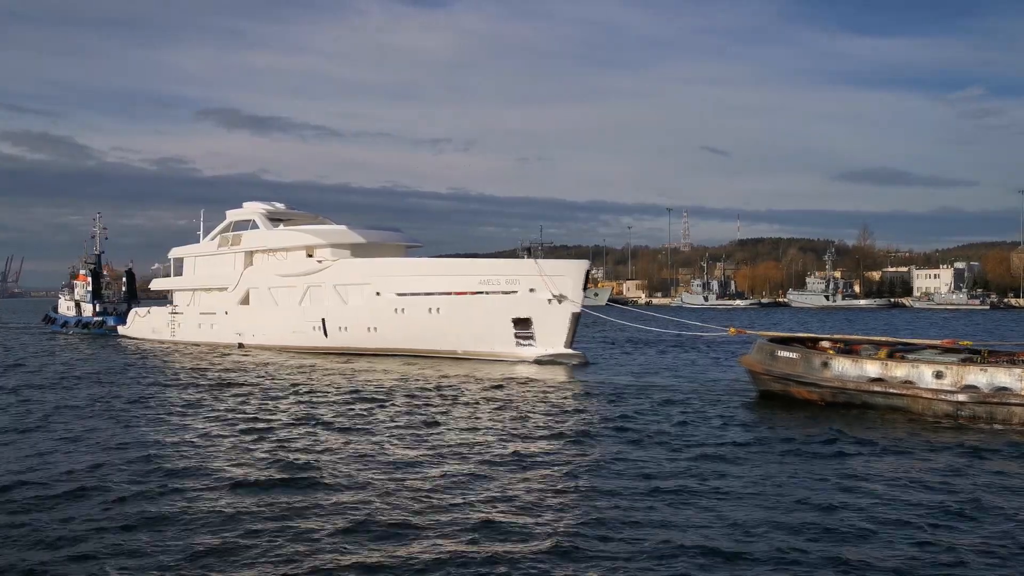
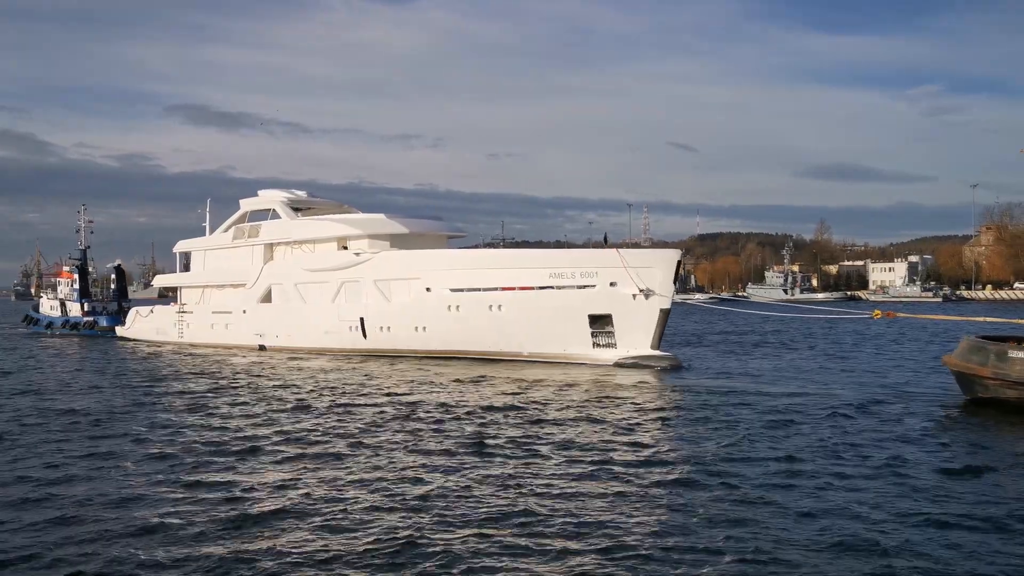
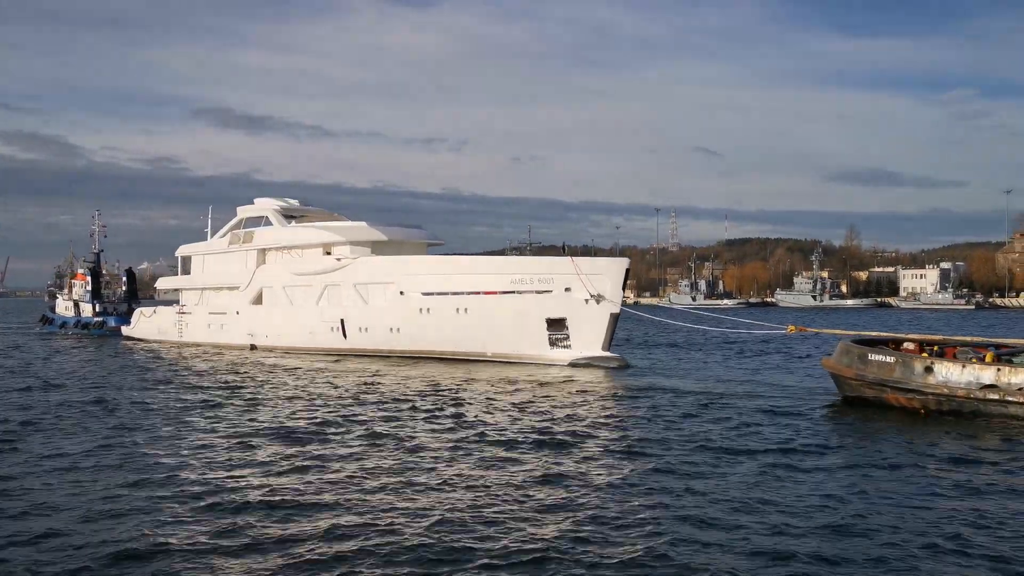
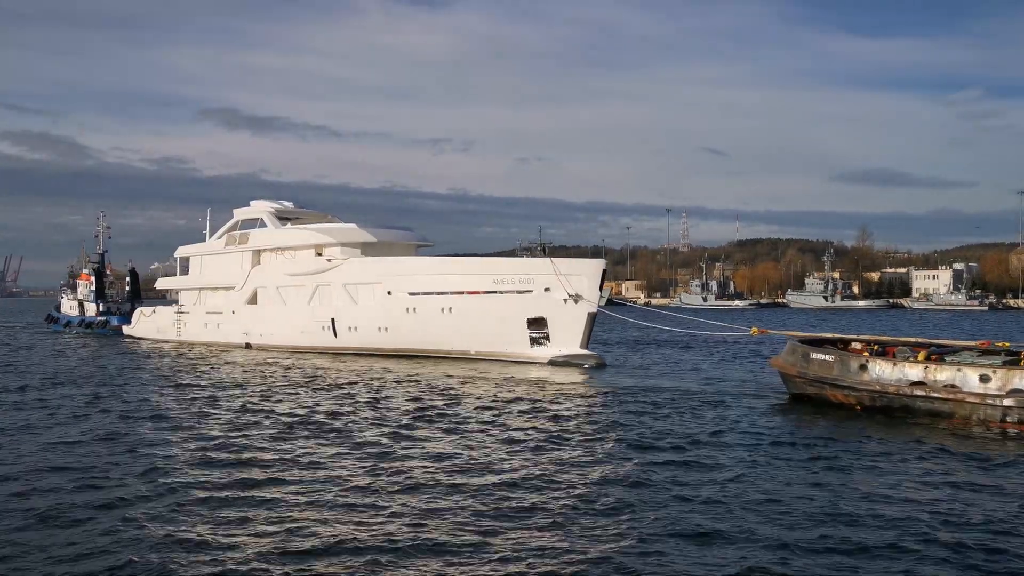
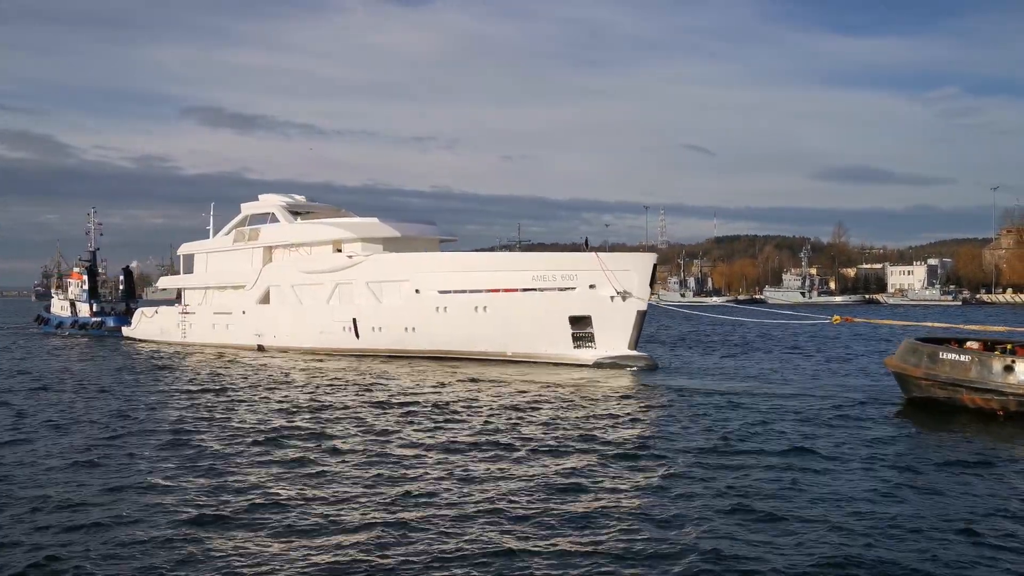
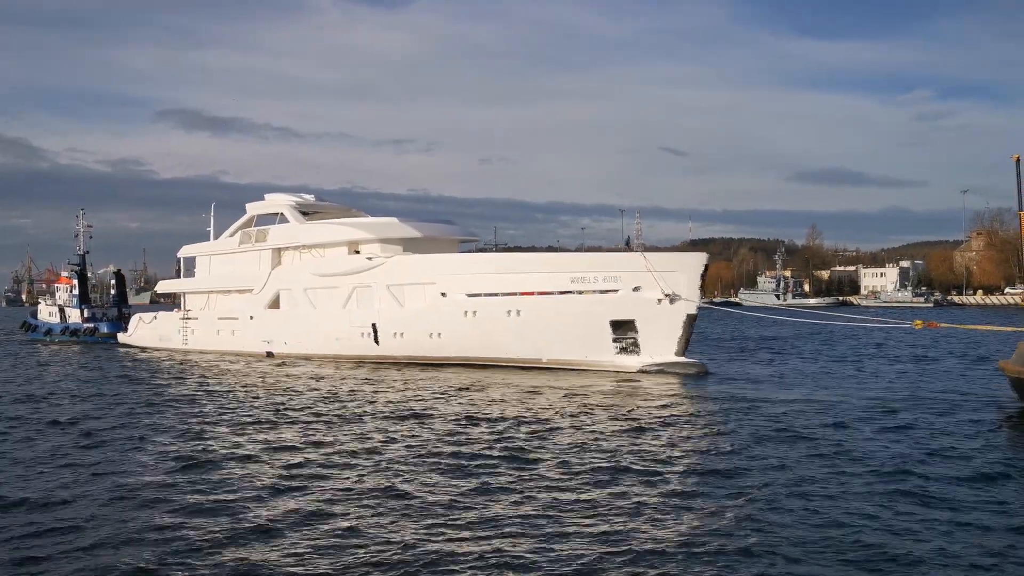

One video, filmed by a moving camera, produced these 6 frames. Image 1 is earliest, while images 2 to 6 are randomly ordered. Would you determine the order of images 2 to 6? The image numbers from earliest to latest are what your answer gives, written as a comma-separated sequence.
4, 3, 5, 2, 6
